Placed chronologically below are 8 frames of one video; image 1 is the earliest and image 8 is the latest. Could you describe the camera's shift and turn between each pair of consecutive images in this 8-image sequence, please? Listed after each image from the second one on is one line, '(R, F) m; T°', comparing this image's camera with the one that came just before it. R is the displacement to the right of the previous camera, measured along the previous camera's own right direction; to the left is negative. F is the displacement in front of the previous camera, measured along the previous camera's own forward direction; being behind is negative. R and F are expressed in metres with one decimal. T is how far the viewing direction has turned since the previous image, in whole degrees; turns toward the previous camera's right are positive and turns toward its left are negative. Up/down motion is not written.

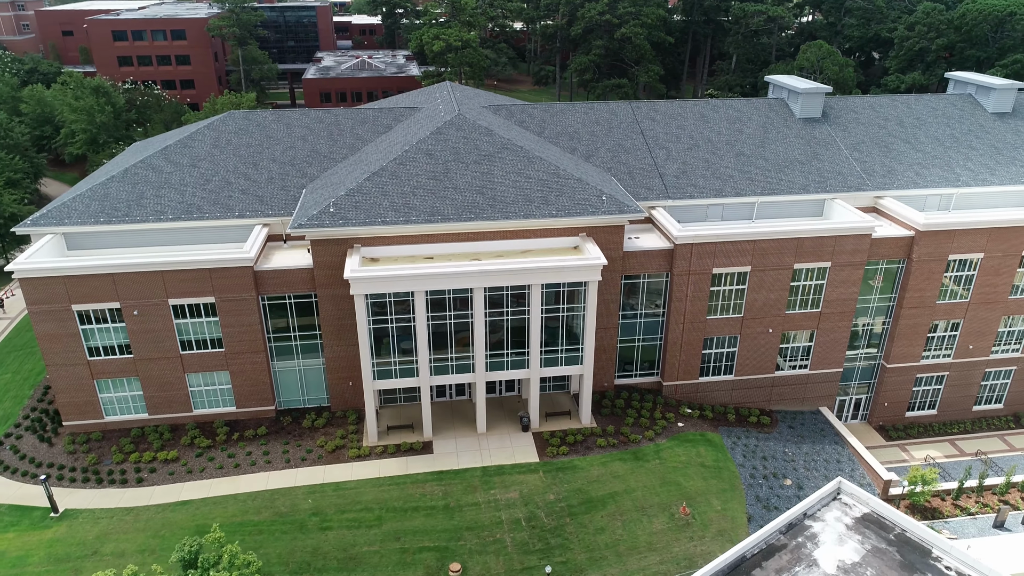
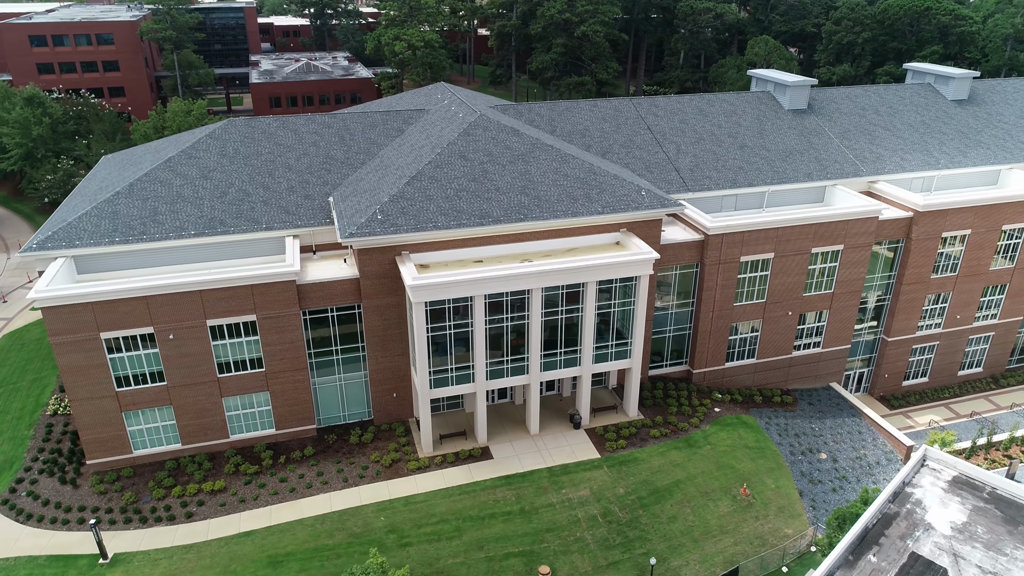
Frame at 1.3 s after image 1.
(-6.4, +0.5) m; +7°
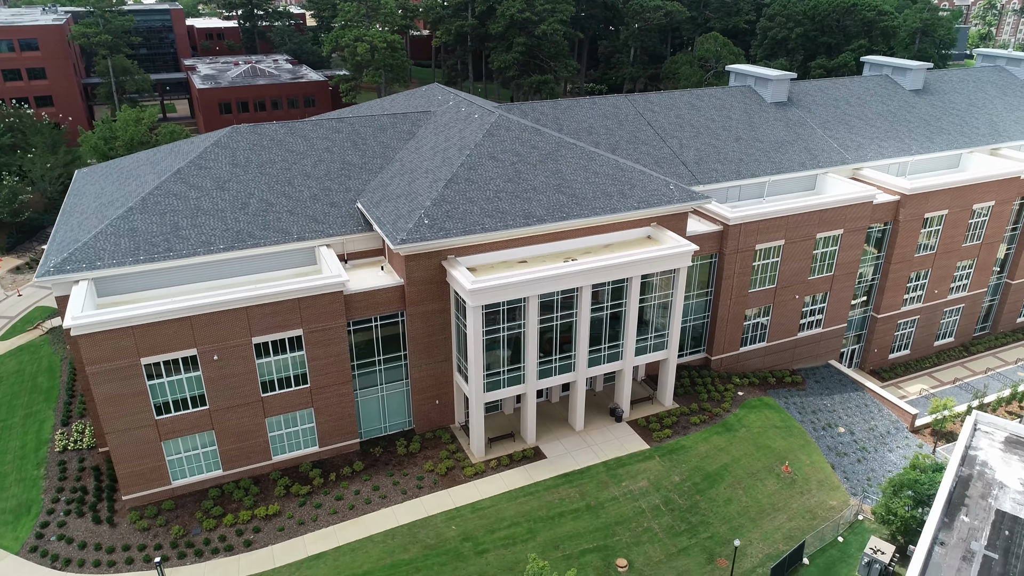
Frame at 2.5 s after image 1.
(-5.8, +0.4) m; +7°
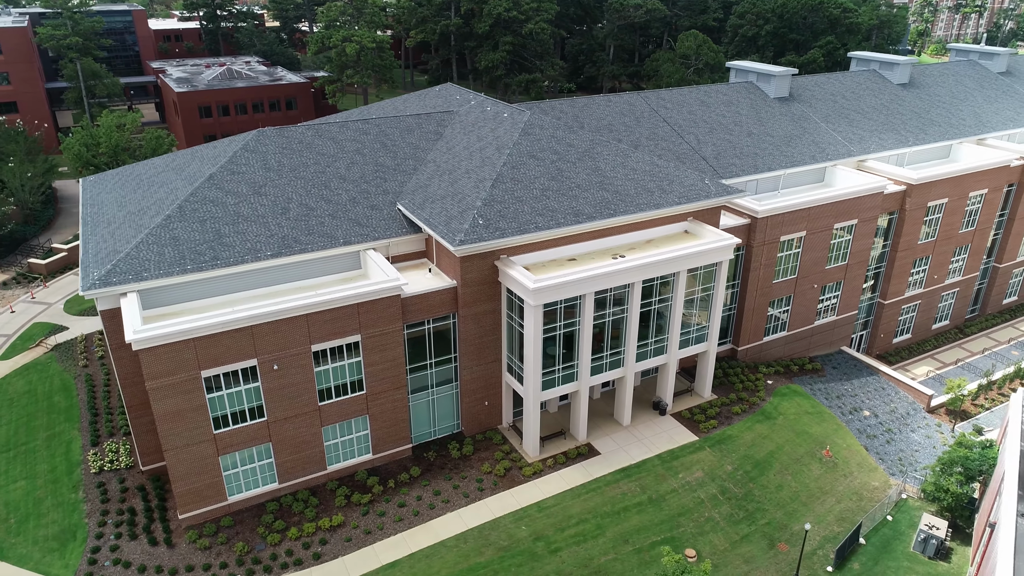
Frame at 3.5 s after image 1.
(-4.5, +0.2) m; +4°
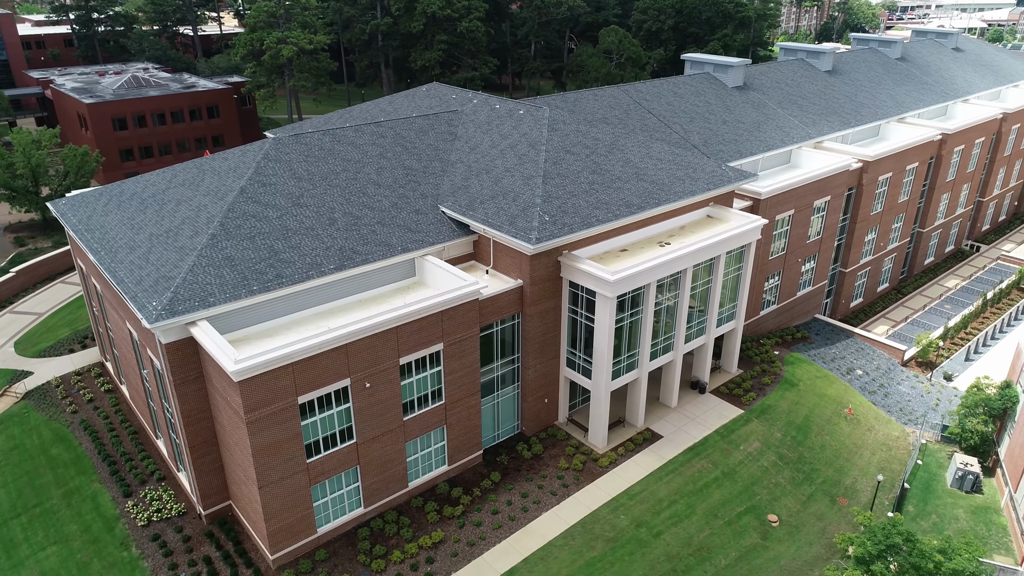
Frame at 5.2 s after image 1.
(-8.3, +0.9) m; +11°
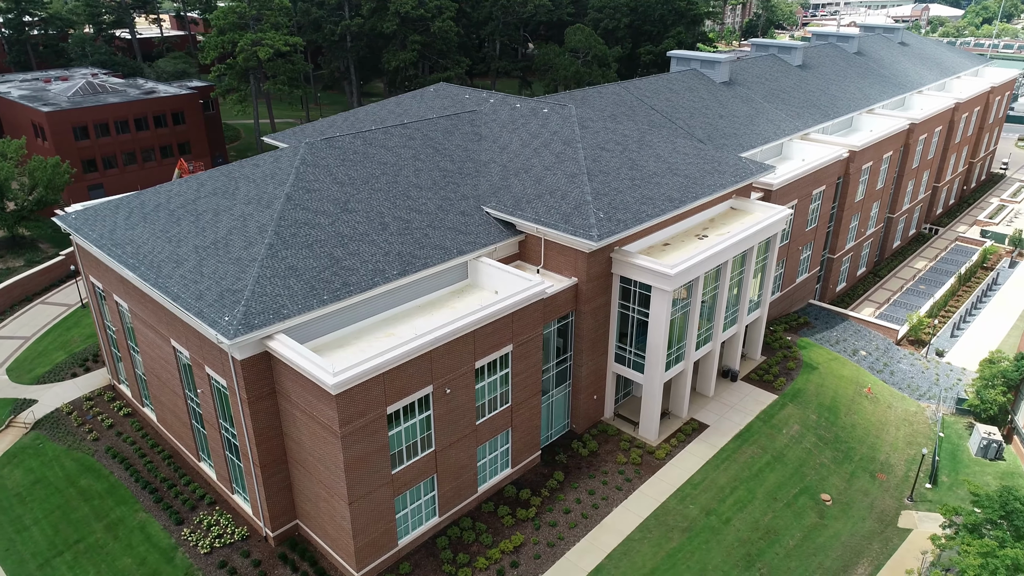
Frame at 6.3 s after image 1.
(-5.2, +0.4) m; +6°
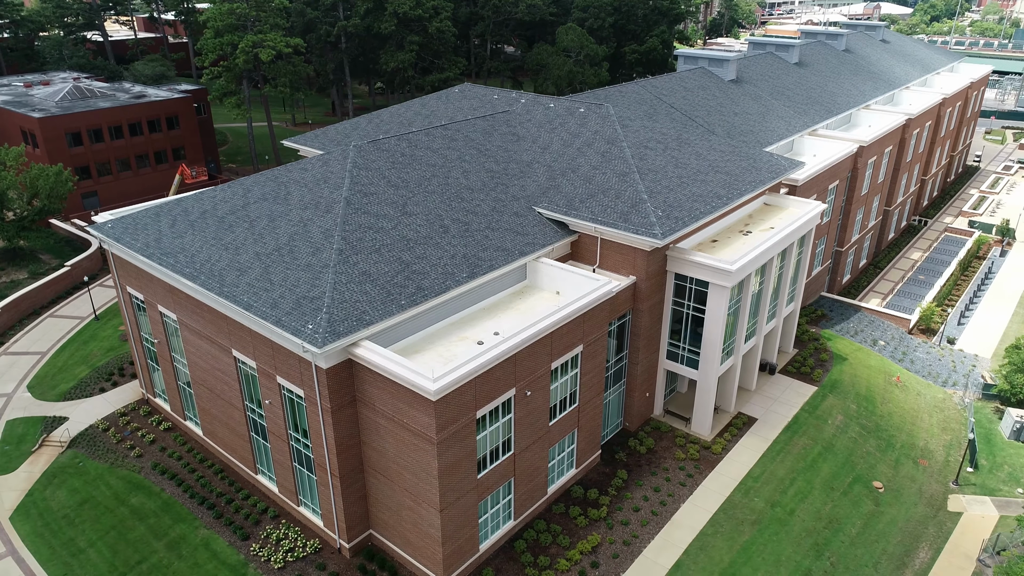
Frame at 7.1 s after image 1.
(-4.1, +0.2) m; +3°
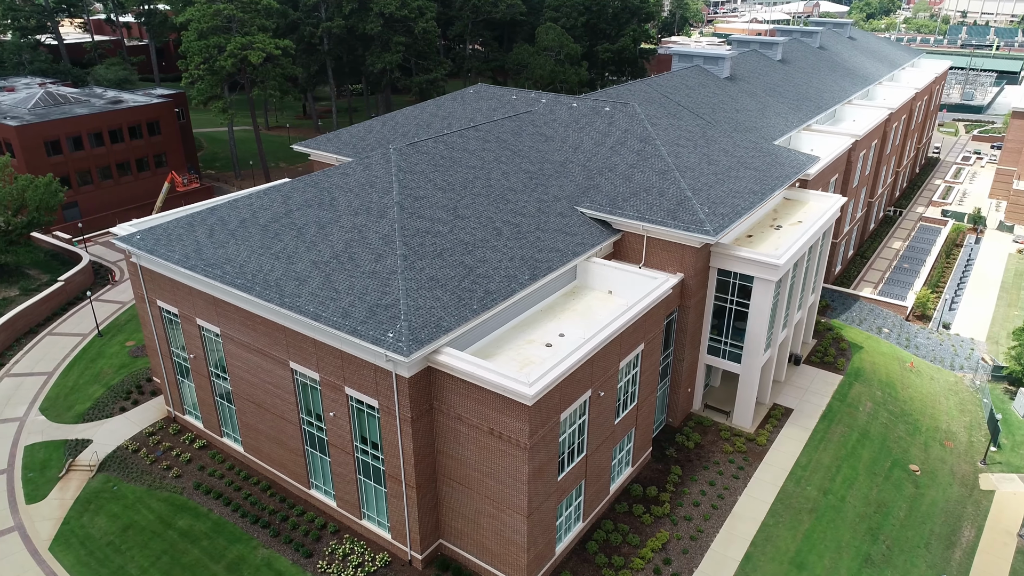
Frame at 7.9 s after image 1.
(-4.2, +0.3) m; +4°
